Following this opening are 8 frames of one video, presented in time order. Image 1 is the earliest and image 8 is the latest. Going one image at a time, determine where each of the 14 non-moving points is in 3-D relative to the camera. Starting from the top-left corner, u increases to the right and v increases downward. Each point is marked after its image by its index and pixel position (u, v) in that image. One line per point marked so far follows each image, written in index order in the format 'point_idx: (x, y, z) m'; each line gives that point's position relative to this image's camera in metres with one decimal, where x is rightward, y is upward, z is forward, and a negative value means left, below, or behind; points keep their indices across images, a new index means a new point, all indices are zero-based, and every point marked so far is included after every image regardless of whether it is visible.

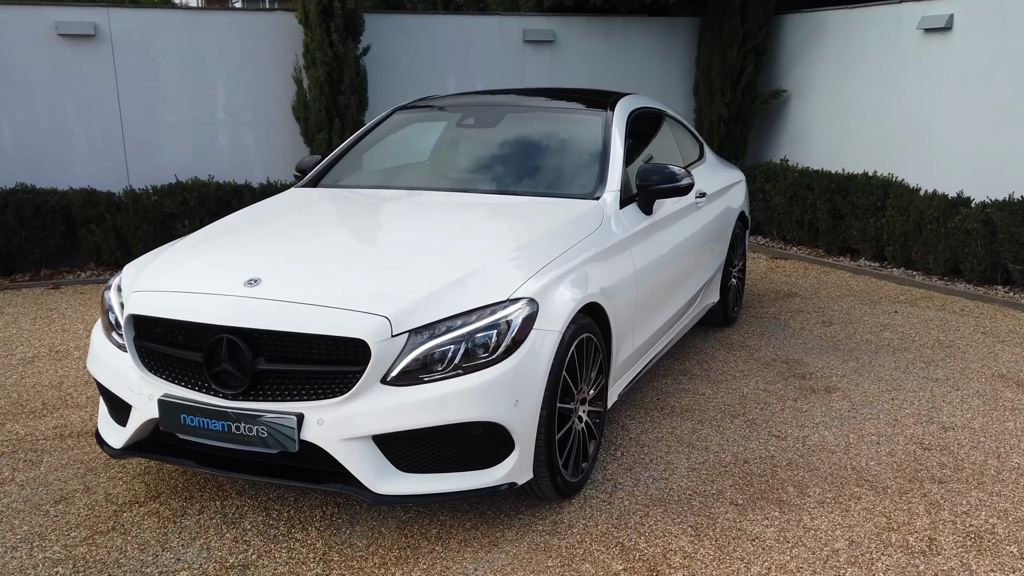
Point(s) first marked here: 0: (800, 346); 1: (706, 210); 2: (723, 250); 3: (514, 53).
0: (+1.4, -0.3, +4.8) m
1: (+0.9, +0.4, +4.5) m
2: (+1.0, +0.2, +4.8) m
3: (0.0, +2.0, +8.3) m
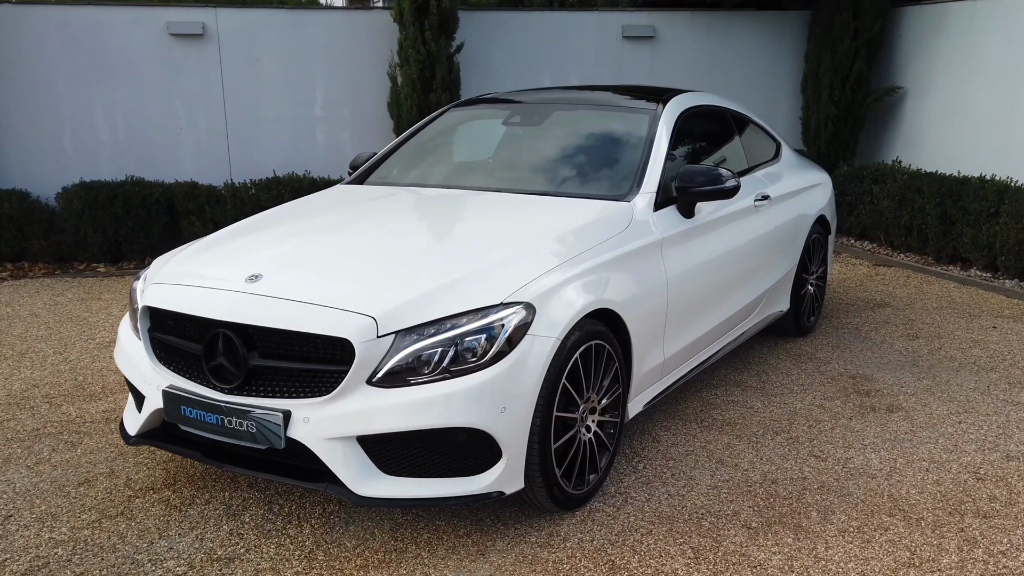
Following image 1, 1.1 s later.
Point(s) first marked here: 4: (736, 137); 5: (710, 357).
0: (+1.7, -0.3, +4.6) m
1: (+1.1, +0.3, +4.2) m
2: (+1.3, +0.2, +4.5) m
3: (+0.8, +2.0, +8.1) m
4: (+1.0, +0.7, +4.4) m
5: (+0.8, -0.3, +4.0) m
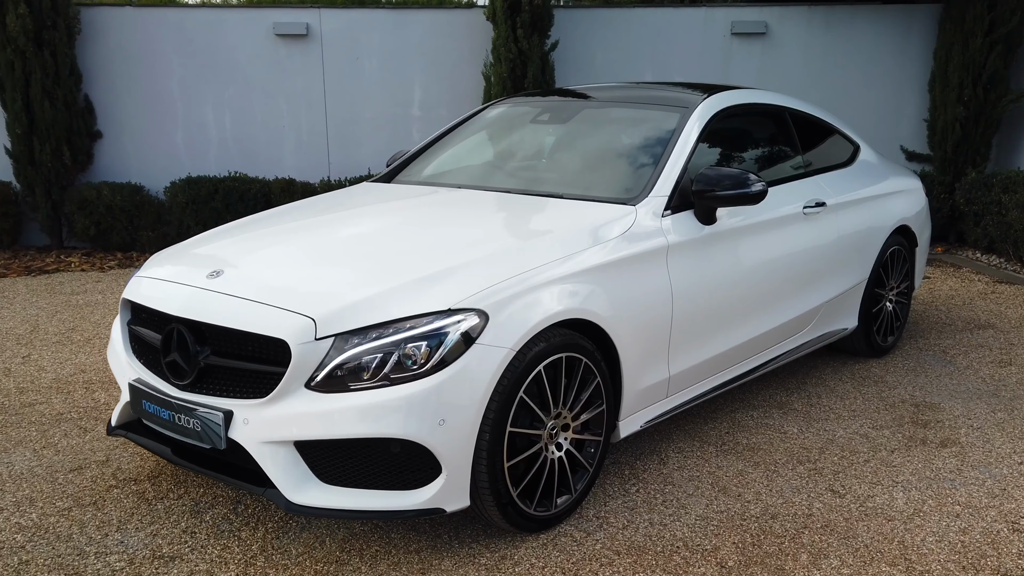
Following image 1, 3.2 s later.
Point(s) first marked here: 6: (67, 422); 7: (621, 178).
0: (+1.8, -0.4, +4.1) m
1: (+1.2, +0.3, +3.9) m
2: (+1.5, +0.1, +4.2) m
3: (+1.7, +1.9, +7.8) m
4: (+1.2, +0.6, +4.1) m
5: (+0.9, -0.3, +3.8) m
6: (-1.6, -0.5, +3.6) m
7: (+0.4, +0.4, +3.4) m
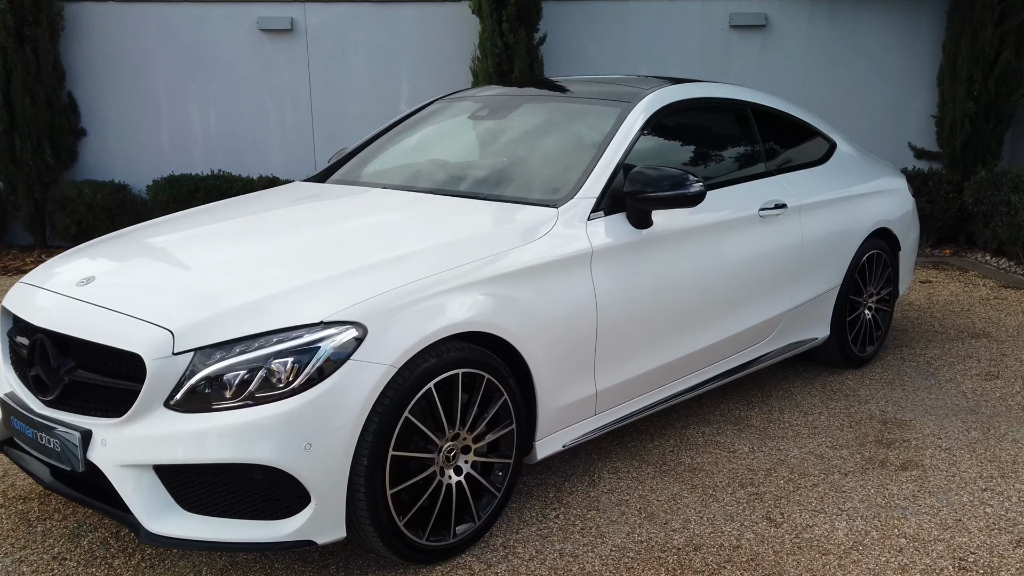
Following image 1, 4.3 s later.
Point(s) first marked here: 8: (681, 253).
0: (+1.6, -0.4, +3.8) m
1: (+1.0, +0.2, +3.6) m
2: (+1.3, +0.1, +3.9) m
3: (+1.6, +1.9, +7.5) m
4: (+1.0, +0.6, +3.8) m
5: (+0.7, -0.4, +3.5) m
6: (-1.9, -0.5, +3.4) m
7: (+0.1, +0.4, +3.1) m
8: (+0.5, +0.1, +3.2) m
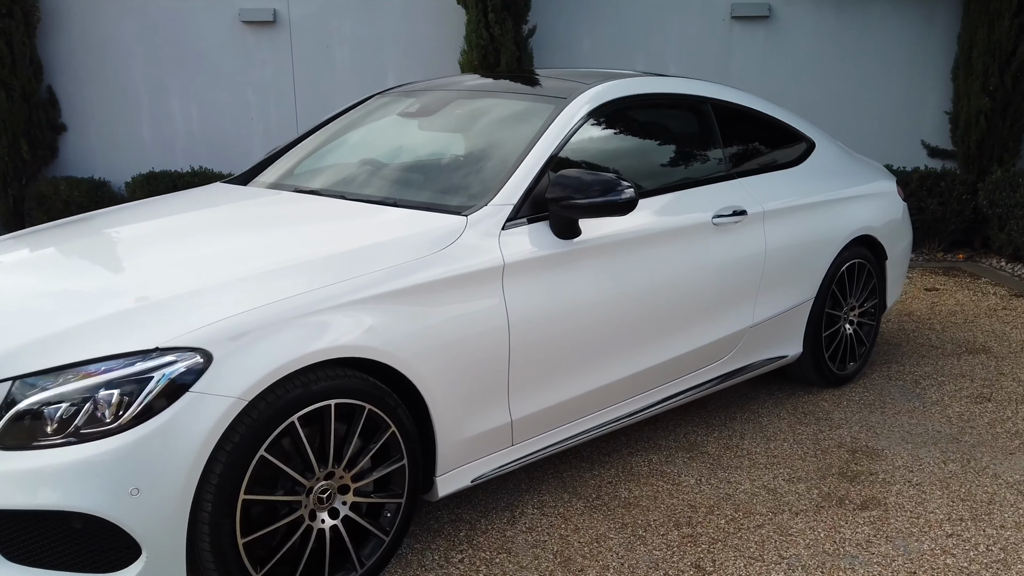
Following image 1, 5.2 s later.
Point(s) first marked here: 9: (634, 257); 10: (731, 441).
0: (+1.4, -0.5, +3.5) m
1: (+0.8, +0.2, +3.3) m
2: (+1.0, 0.0, +3.6) m
3: (+1.5, +1.9, +7.1) m
4: (+0.8, +0.6, +3.5) m
5: (+0.4, -0.4, +3.2) m
6: (-2.1, -0.5, +3.2) m
7: (-0.1, +0.3, +2.8) m
8: (+0.3, +0.1, +2.9) m
9: (+0.4, +0.1, +2.9) m
10: (+0.8, -0.5, +3.4) m
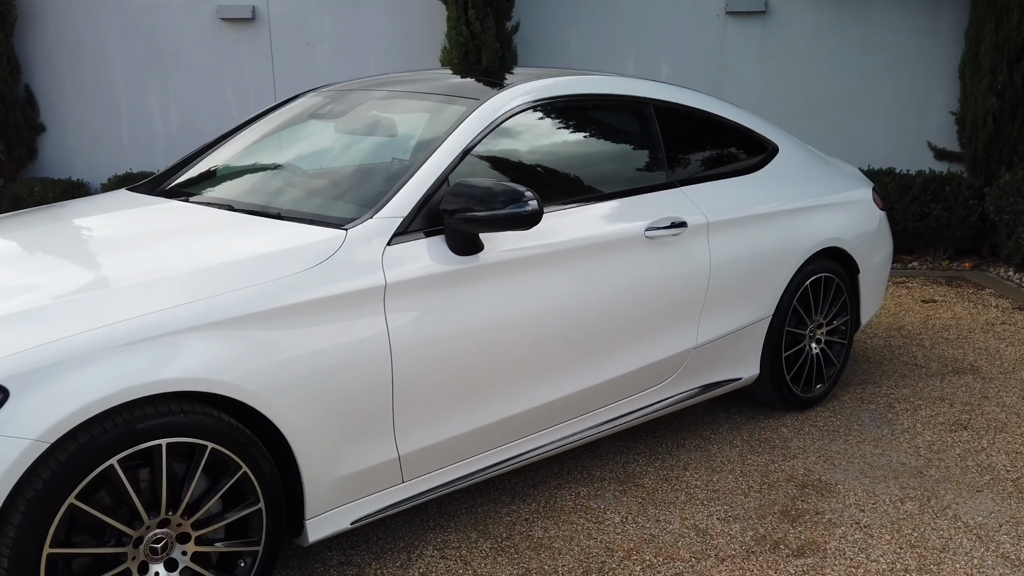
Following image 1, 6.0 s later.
0: (+1.2, -0.6, +3.2) m
1: (+0.6, +0.1, +3.0) m
2: (+0.8, 0.0, +3.3) m
3: (+1.4, +1.8, +6.8) m
4: (+0.5, +0.5, +3.2) m
5: (+0.2, -0.5, +2.9) m
6: (-2.3, -0.6, +3.0) m
7: (-0.4, +0.3, +2.6) m
8: (+0.1, 0.0, +2.6) m
9: (+0.1, 0.0, +2.7) m
10: (+0.5, -0.6, +3.1) m
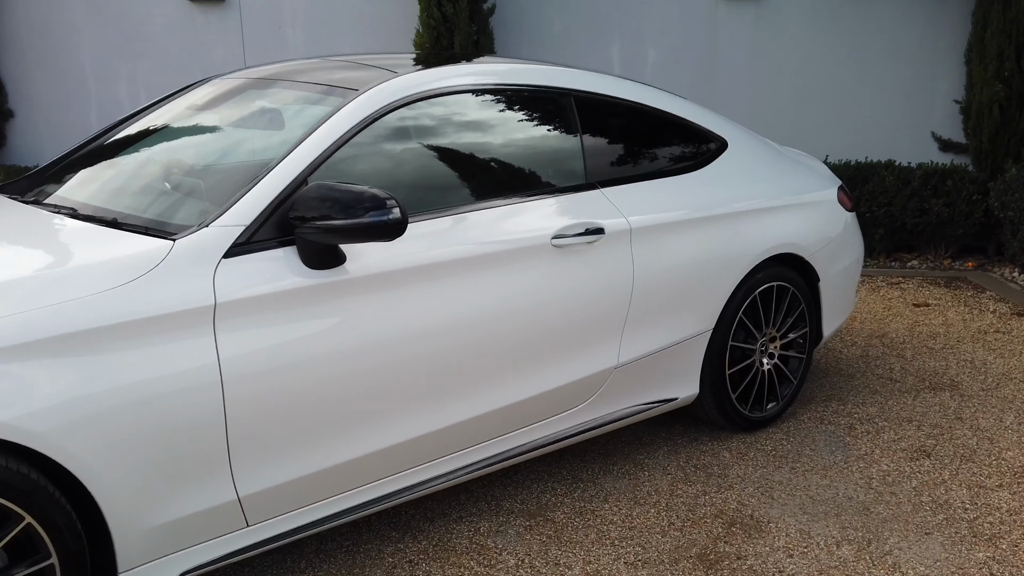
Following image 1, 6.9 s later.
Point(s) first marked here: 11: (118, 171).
0: (+0.9, -0.6, +2.9) m
1: (+0.3, +0.1, +2.7) m
2: (+0.5, -0.1, +3.0) m
3: (+1.3, +1.8, +6.5) m
4: (+0.3, +0.5, +2.9) m
5: (-0.1, -0.5, +2.6) m
6: (-2.6, -0.6, +2.8) m
7: (-0.7, +0.2, +2.3) m
8: (-0.2, 0.0, +2.3) m
9: (-0.2, 0.0, +2.4) m
10: (+0.2, -0.6, +2.8) m
11: (-1.2, +0.4, +3.0) m
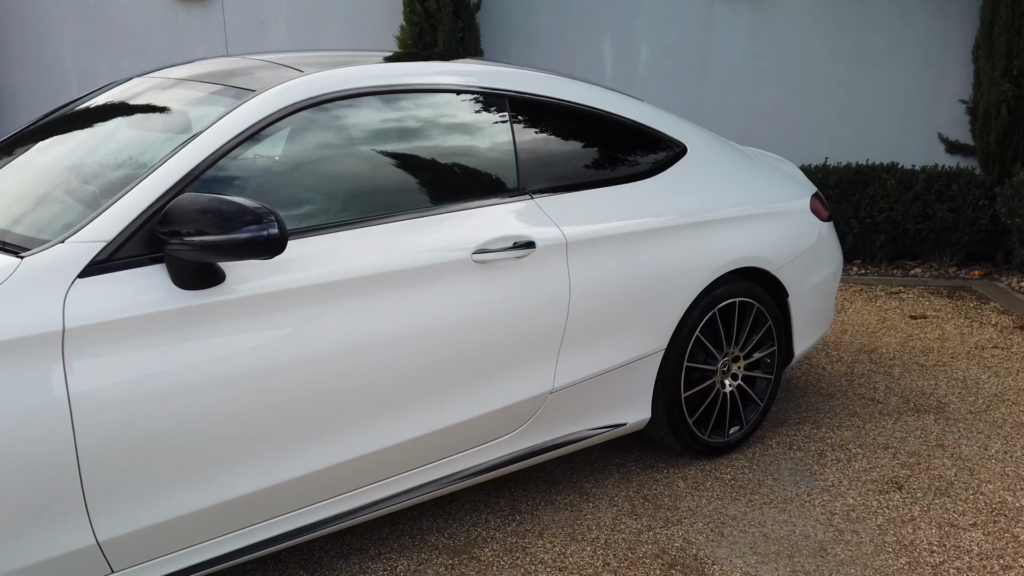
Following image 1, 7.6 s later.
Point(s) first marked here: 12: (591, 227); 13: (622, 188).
0: (+0.7, -0.7, +2.6) m
1: (+0.1, 0.0, +2.5) m
2: (+0.3, -0.1, +2.7) m
3: (+1.2, +1.8, +6.2) m
4: (+0.1, +0.4, +2.7) m
5: (-0.3, -0.5, +2.4) m
6: (-2.8, -0.6, +2.7) m
7: (-0.9, +0.2, +2.1) m
8: (-0.5, -0.1, +2.1) m
9: (-0.4, 0.0, +2.2) m
10: (0.0, -0.7, +2.6) m
11: (-1.4, +0.3, +2.8) m
12: (+0.2, +0.2, +2.6) m
13: (+0.4, +0.3, +2.9) m
